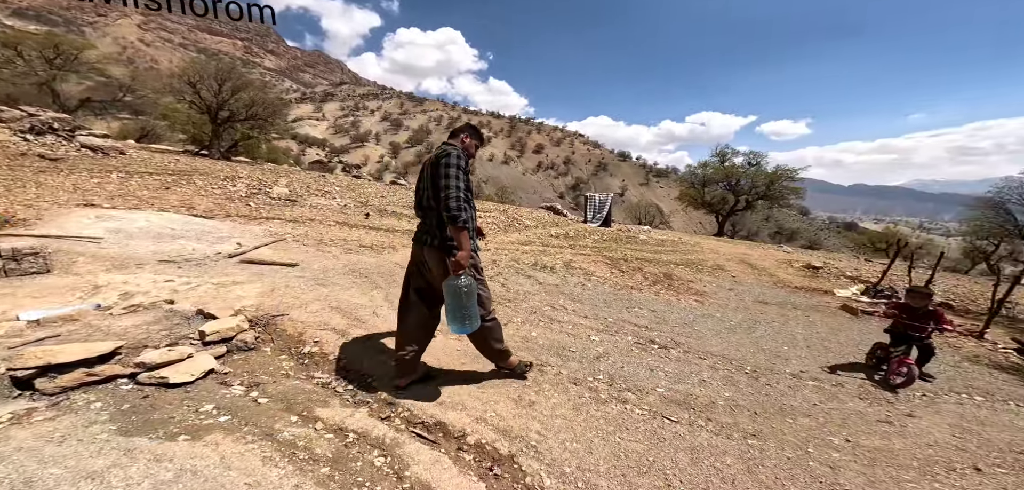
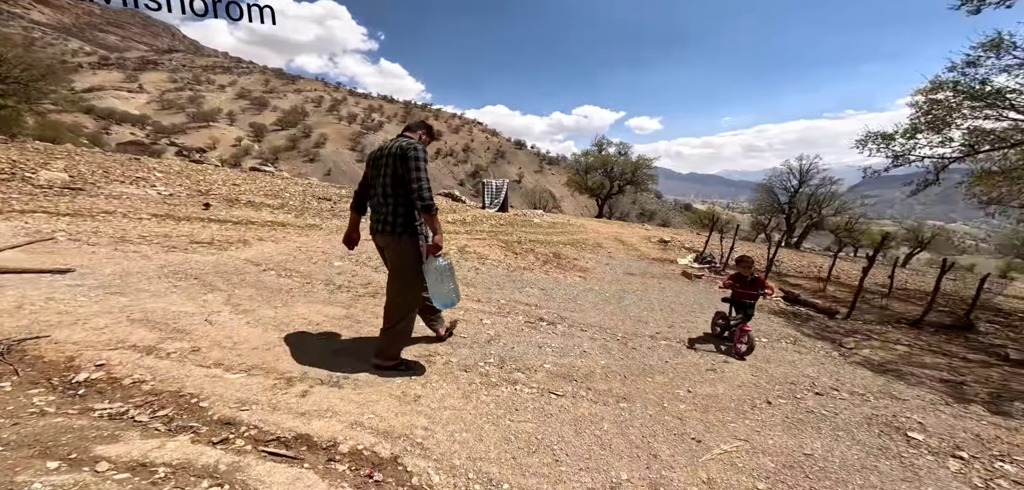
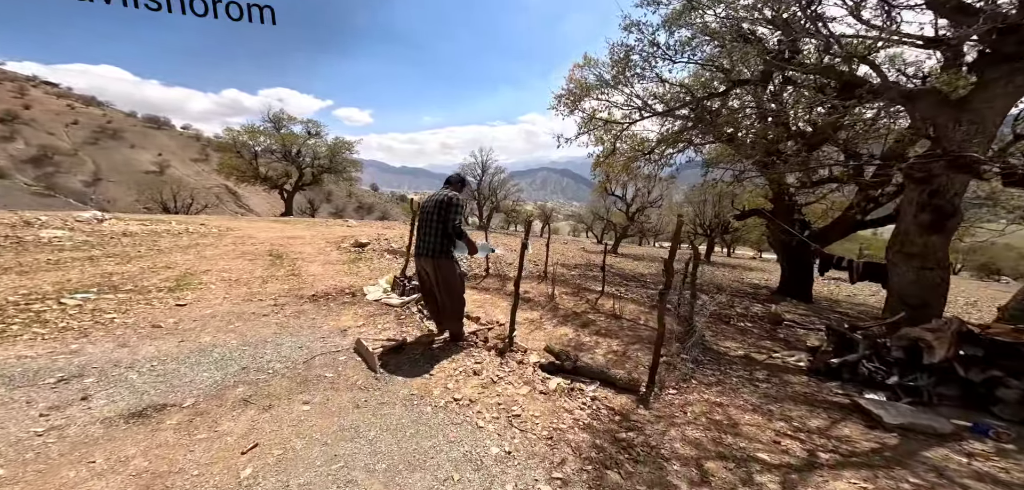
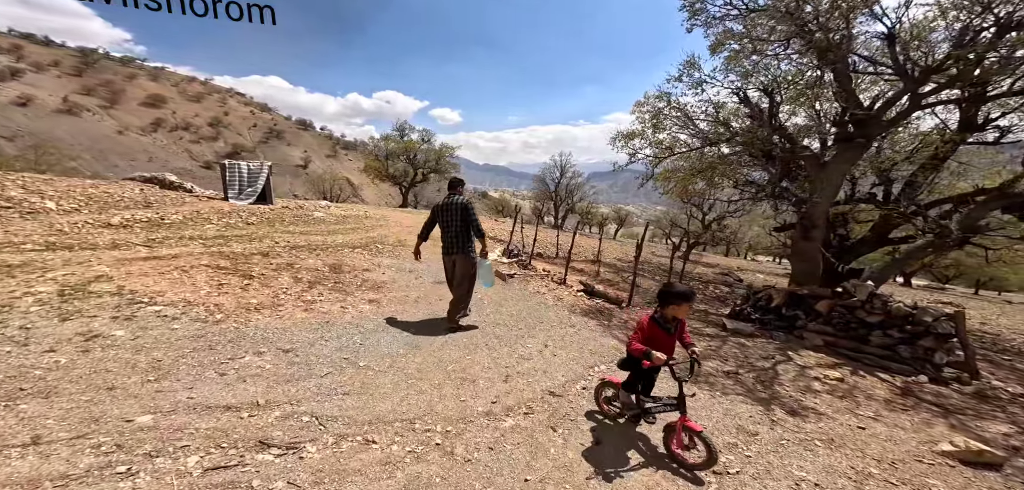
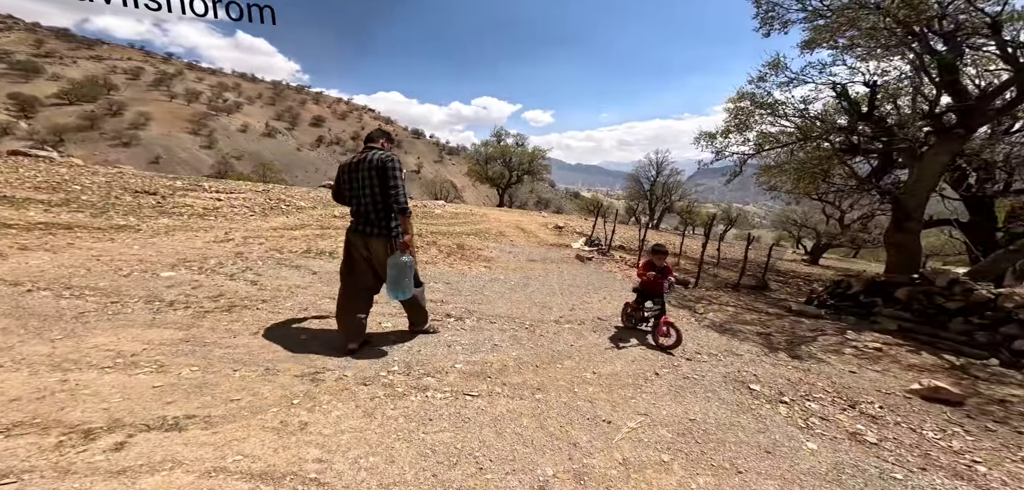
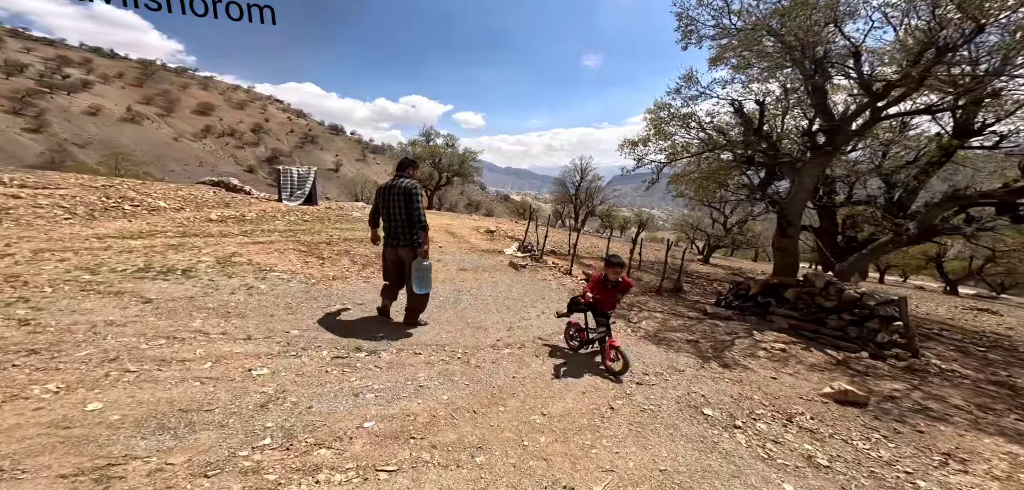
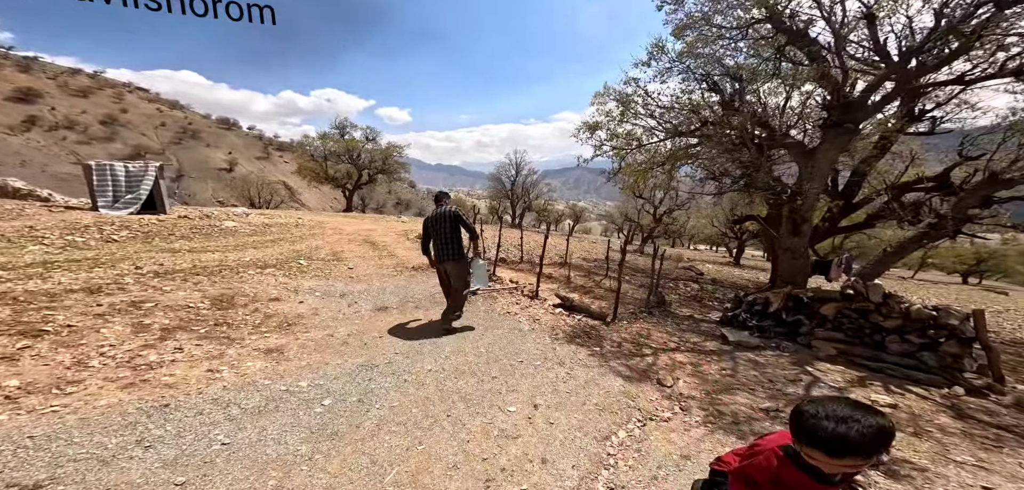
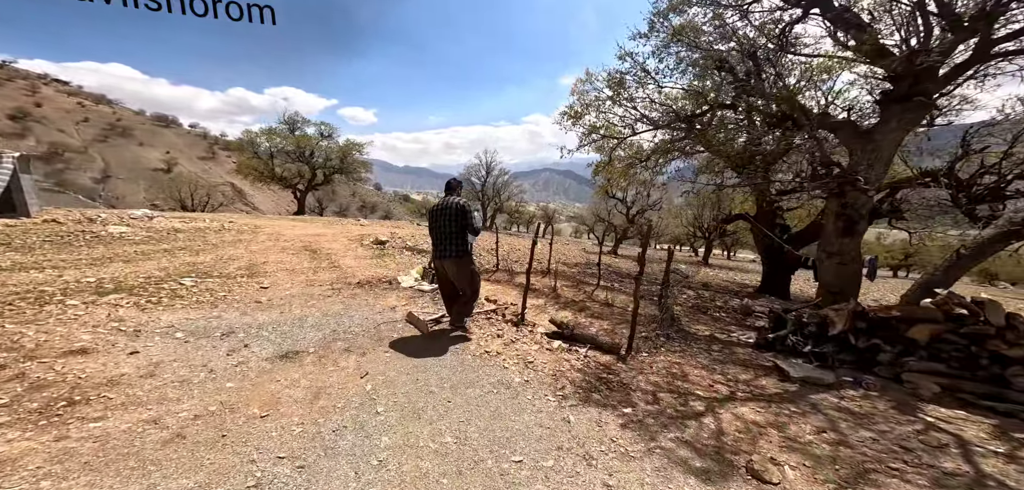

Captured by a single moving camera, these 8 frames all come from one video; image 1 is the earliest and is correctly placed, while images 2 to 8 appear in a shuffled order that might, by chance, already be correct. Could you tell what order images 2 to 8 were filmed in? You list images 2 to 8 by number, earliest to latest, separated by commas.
2, 5, 6, 4, 7, 8, 3
